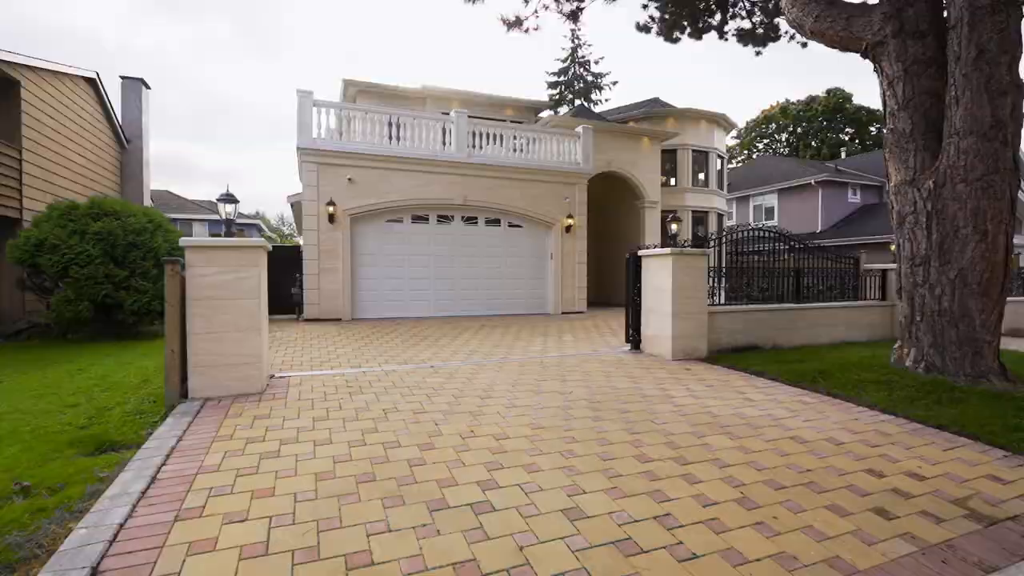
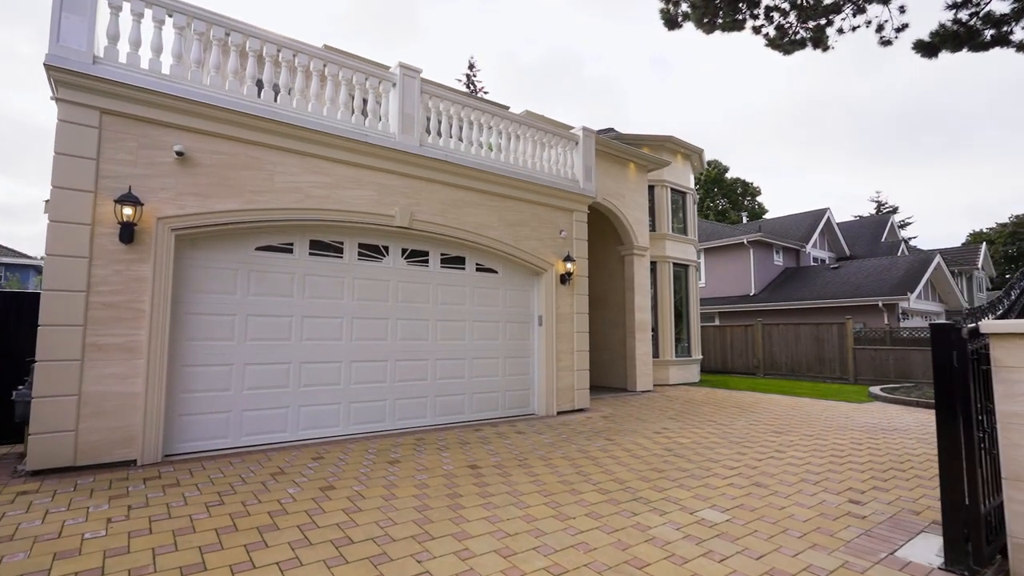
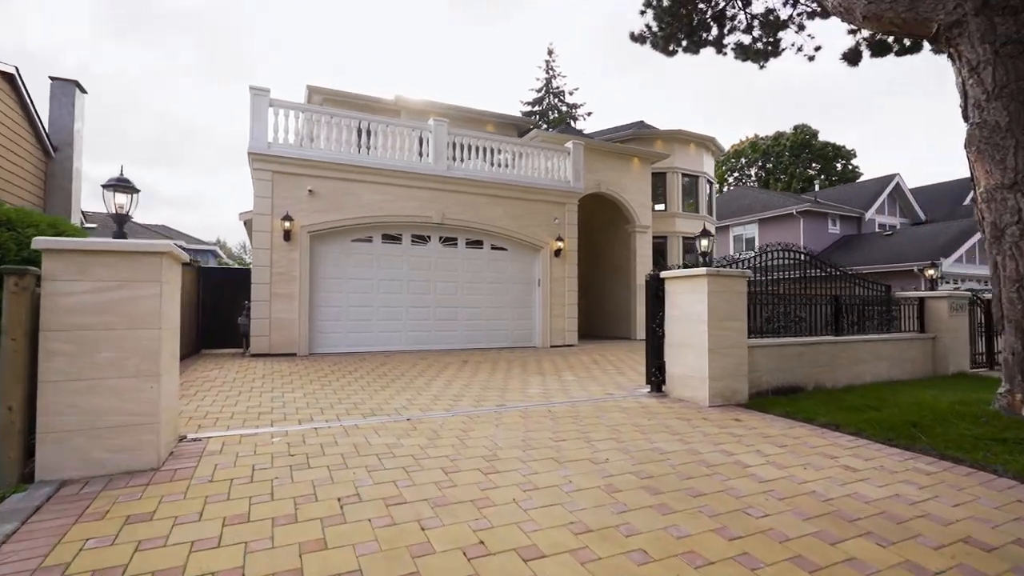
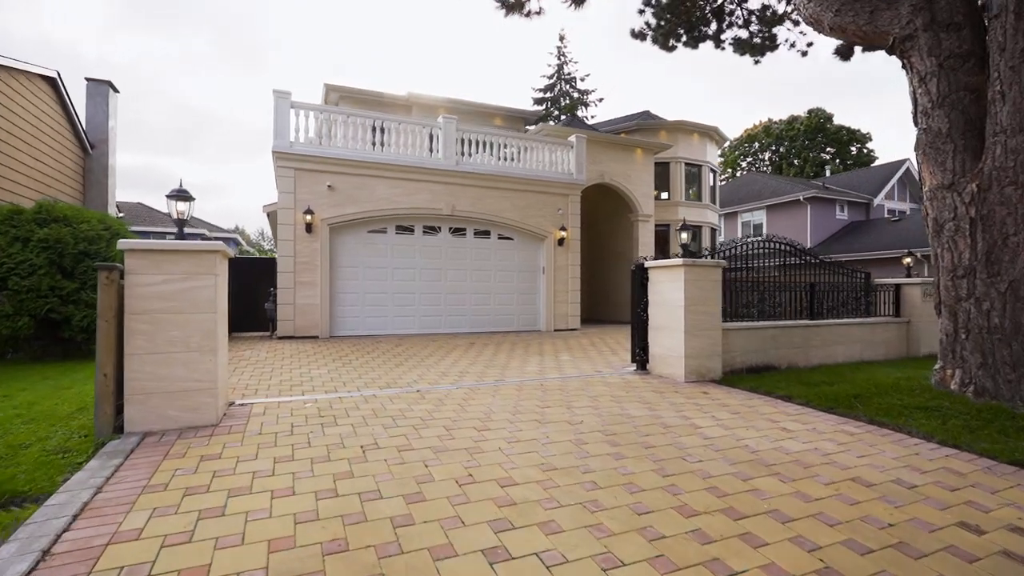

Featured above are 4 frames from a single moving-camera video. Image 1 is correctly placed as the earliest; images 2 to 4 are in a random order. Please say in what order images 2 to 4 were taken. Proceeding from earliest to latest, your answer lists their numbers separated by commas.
4, 3, 2
